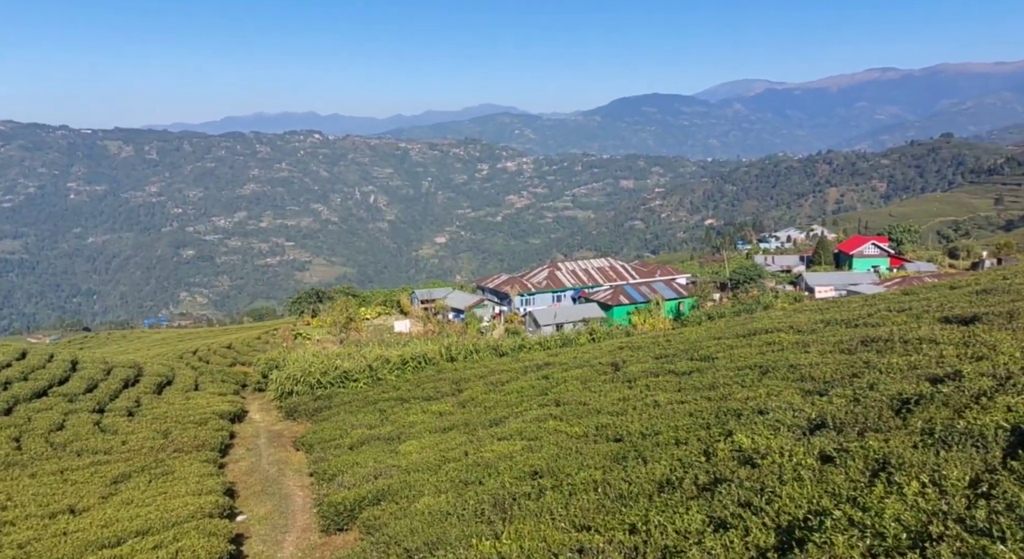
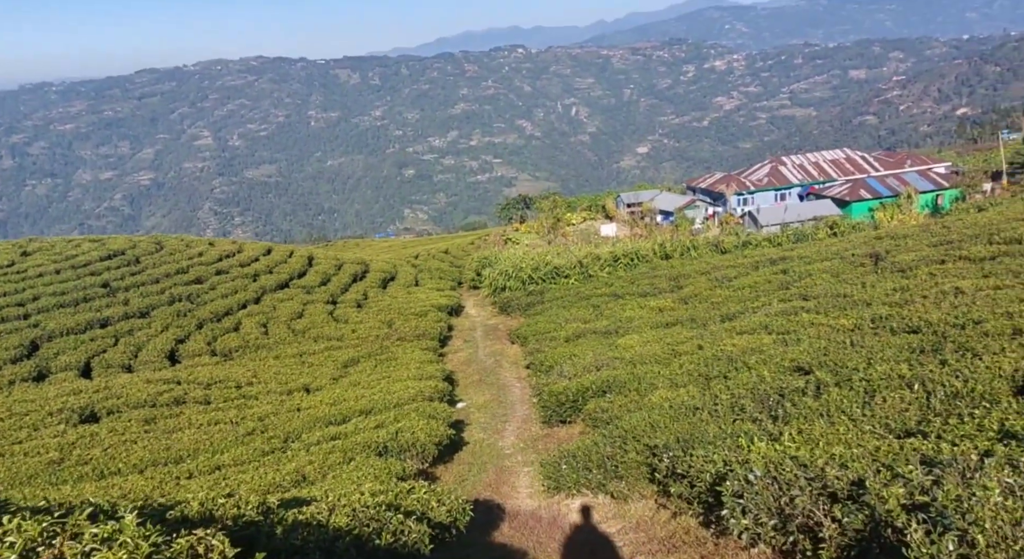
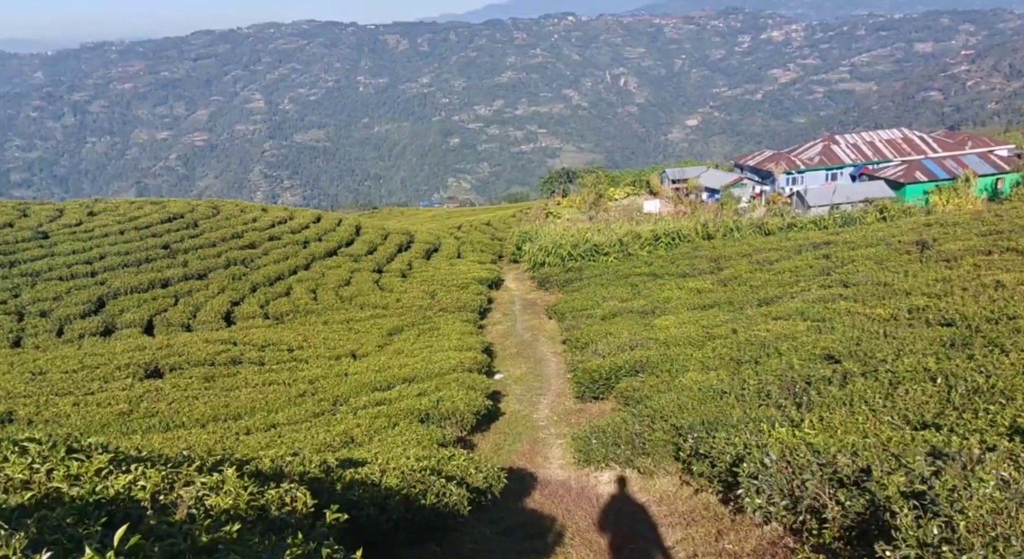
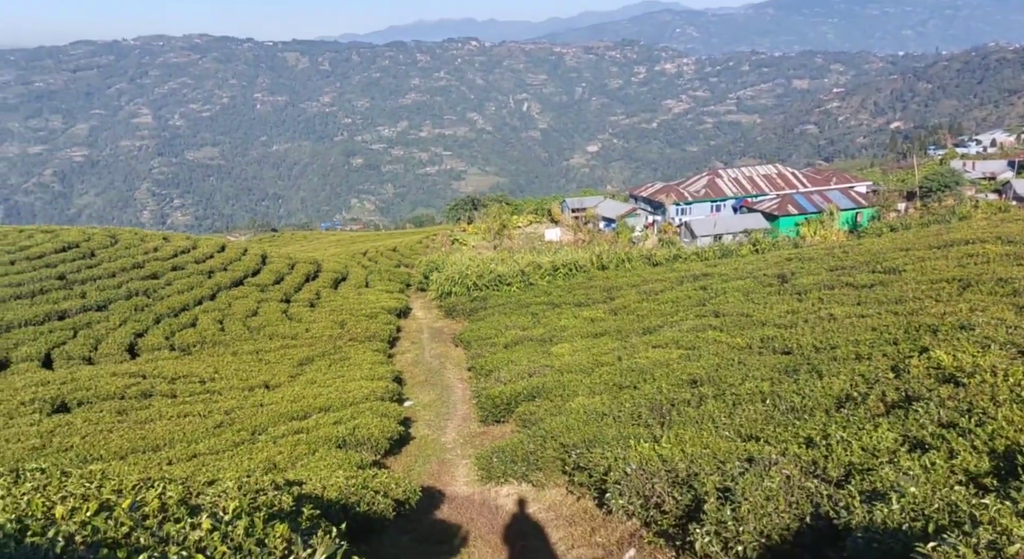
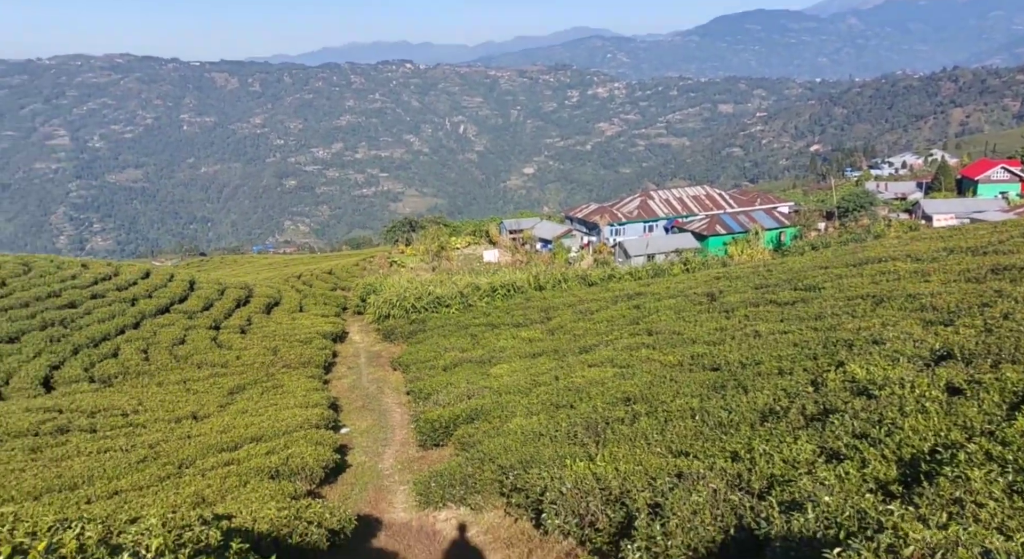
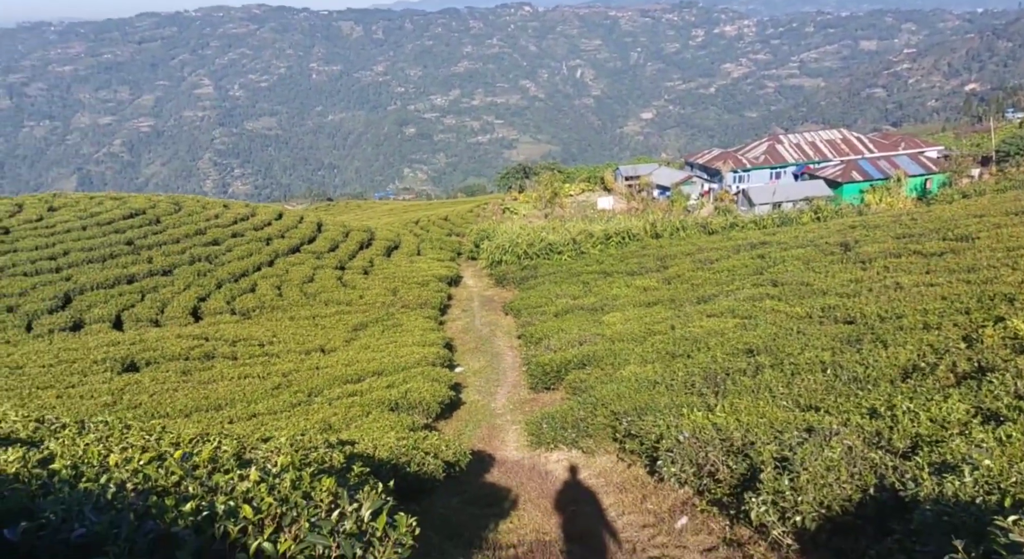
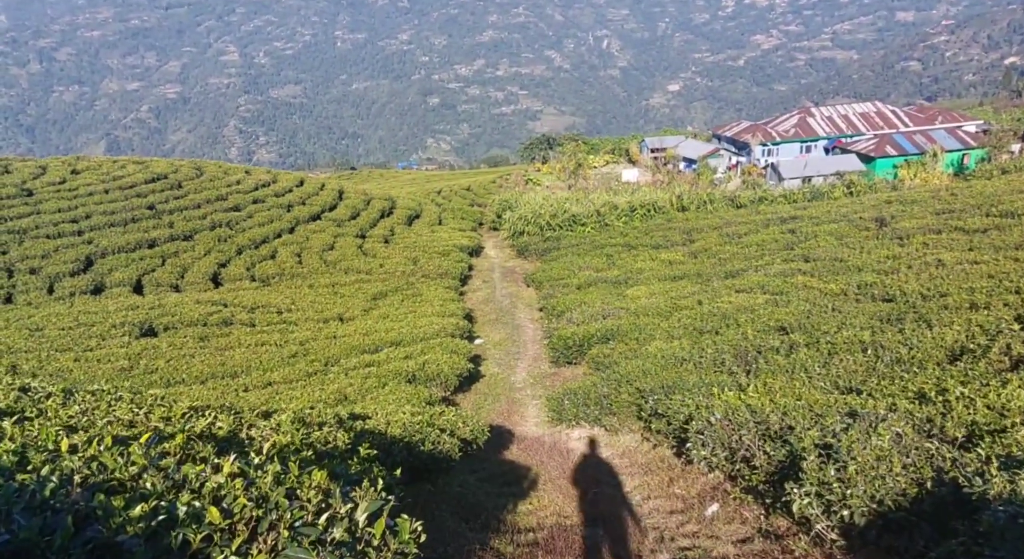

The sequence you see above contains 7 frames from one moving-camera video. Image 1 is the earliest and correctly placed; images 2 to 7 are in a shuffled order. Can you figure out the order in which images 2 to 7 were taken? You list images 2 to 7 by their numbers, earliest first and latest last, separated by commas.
5, 4, 6, 7, 3, 2
